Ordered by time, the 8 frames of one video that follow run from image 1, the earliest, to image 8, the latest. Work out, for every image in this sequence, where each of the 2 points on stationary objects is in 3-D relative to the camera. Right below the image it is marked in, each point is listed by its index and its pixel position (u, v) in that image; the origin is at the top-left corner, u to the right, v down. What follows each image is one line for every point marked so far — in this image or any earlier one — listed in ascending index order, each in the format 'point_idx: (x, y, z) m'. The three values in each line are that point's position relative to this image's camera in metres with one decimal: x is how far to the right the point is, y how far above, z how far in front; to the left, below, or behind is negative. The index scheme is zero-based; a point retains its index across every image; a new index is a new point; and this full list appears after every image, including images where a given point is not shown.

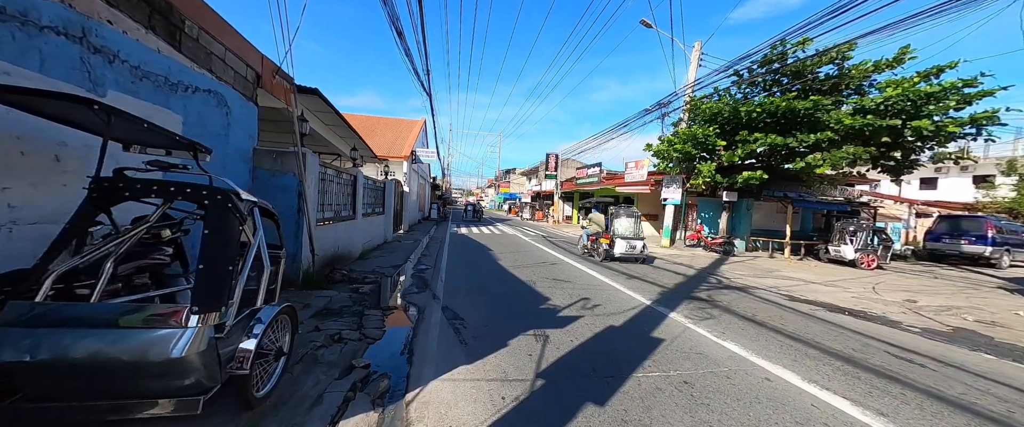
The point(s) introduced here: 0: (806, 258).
0: (+13.0, -2.0, +13.7) m
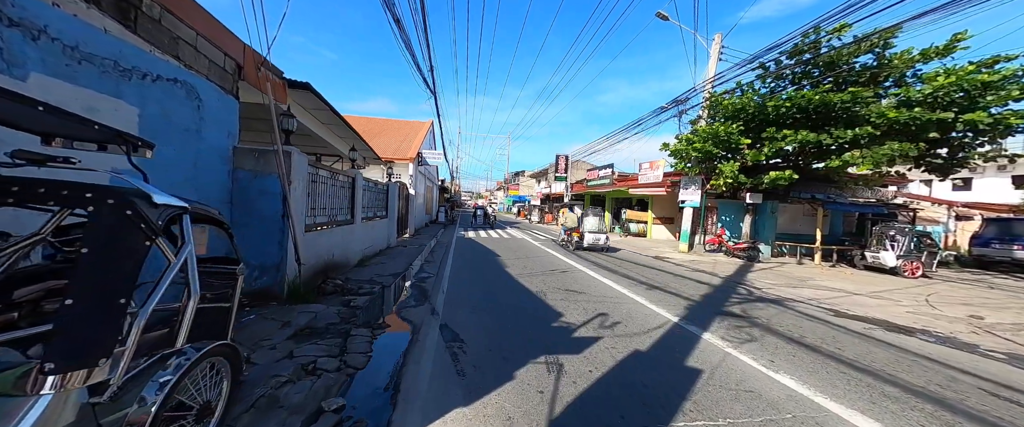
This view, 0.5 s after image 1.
0: (+13.3, -2.1, +12.7) m
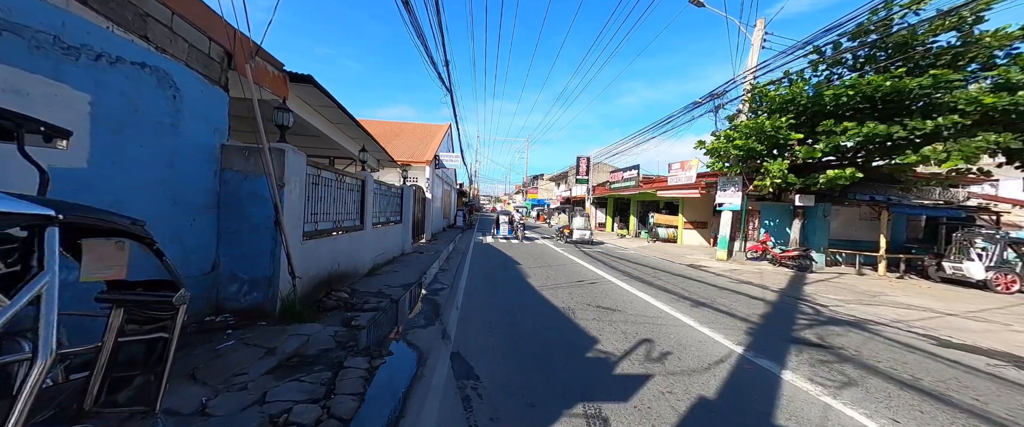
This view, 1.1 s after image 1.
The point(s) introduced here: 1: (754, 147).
0: (+14.1, -2.2, +11.1) m
1: (+8.3, +2.3, +10.7) m
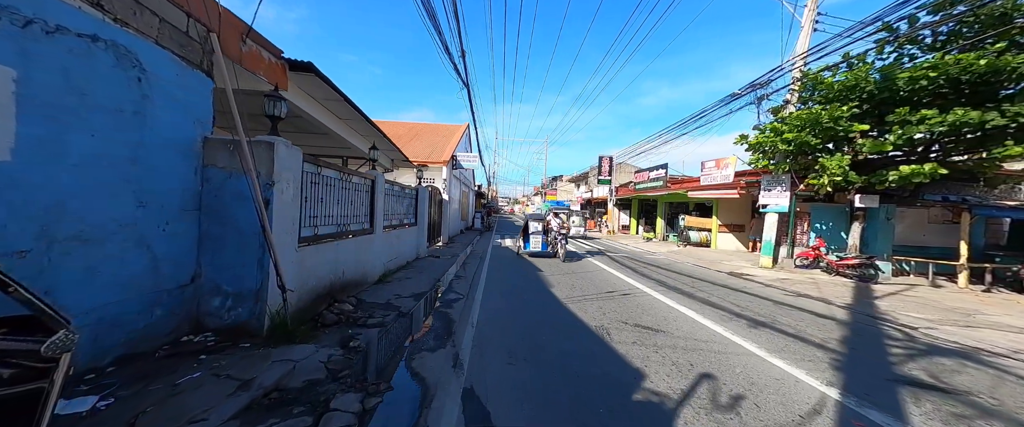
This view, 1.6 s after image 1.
0: (+14.8, -2.3, +9.4) m
1: (+9.0, +2.2, +9.5) m
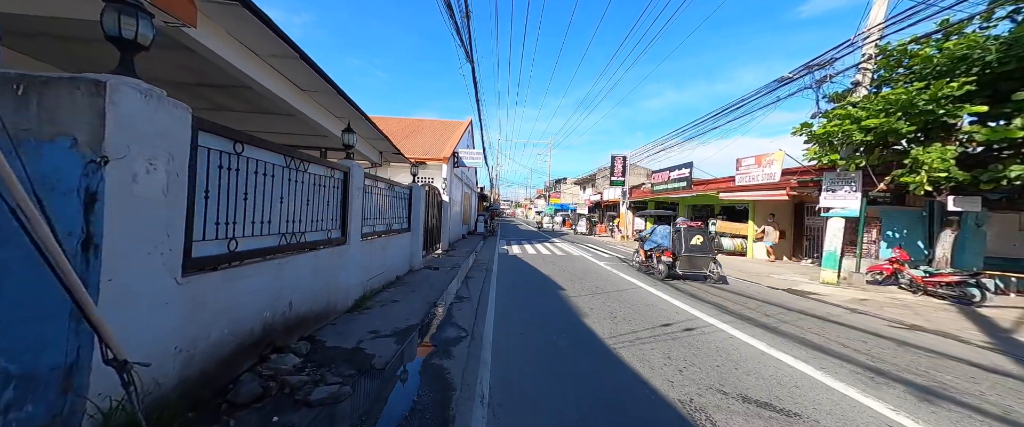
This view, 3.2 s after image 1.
0: (+15.1, -2.5, +7.5) m
1: (+9.4, +2.1, +7.6) m
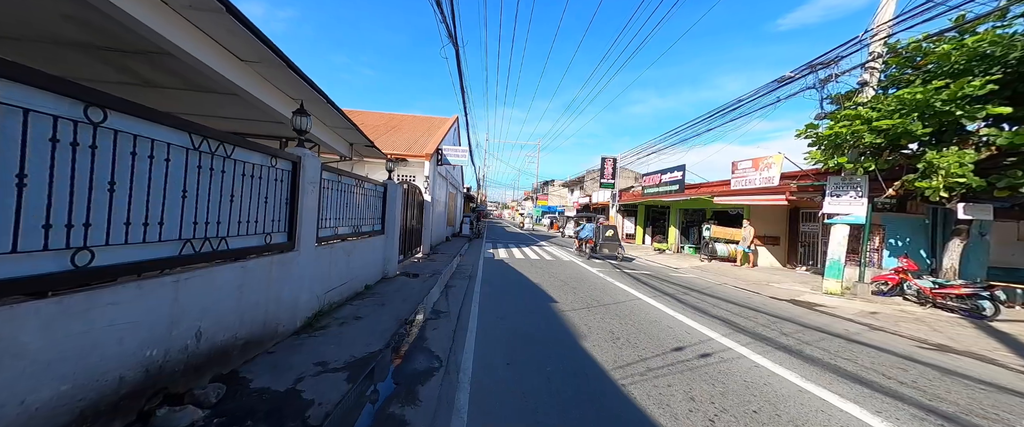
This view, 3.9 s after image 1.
0: (+14.8, -2.7, +7.2) m
1: (+9.1, +1.9, +7.2) m
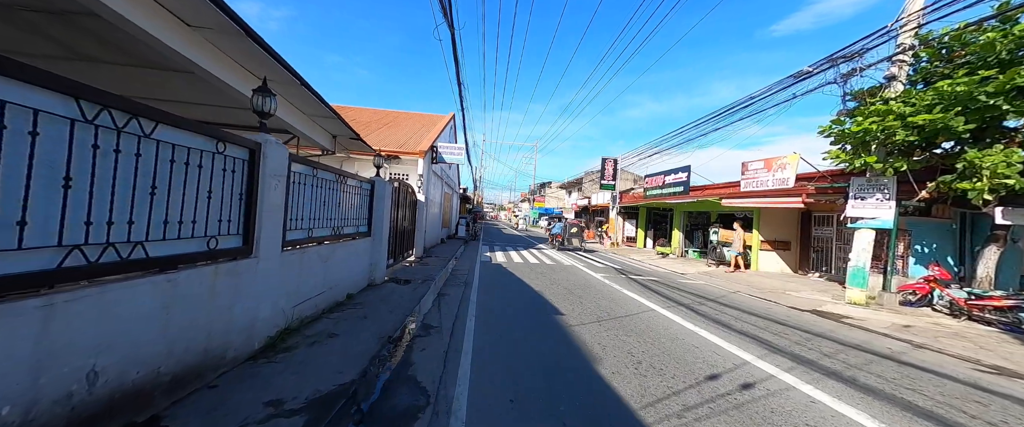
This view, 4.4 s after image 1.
0: (+14.8, -2.8, +6.7) m
1: (+9.1, +1.8, +6.5) m
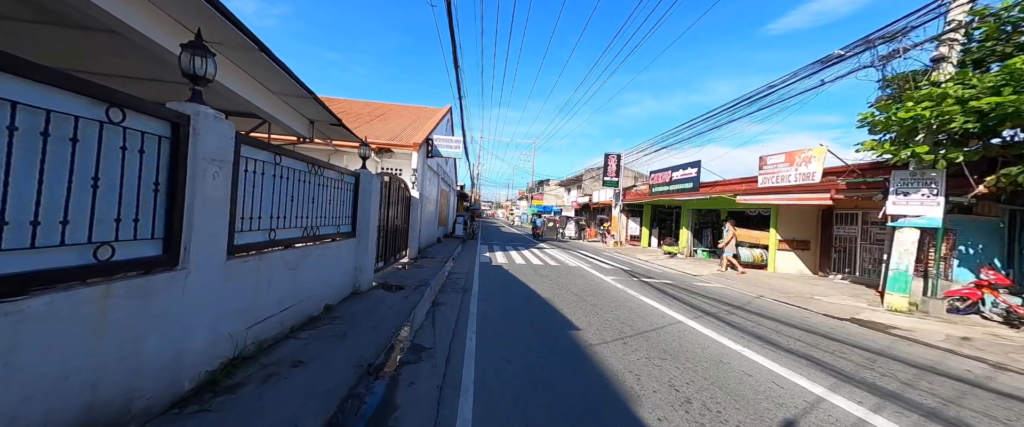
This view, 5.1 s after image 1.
0: (+14.9, -2.8, +5.9) m
1: (+9.2, +1.9, +5.7) m
